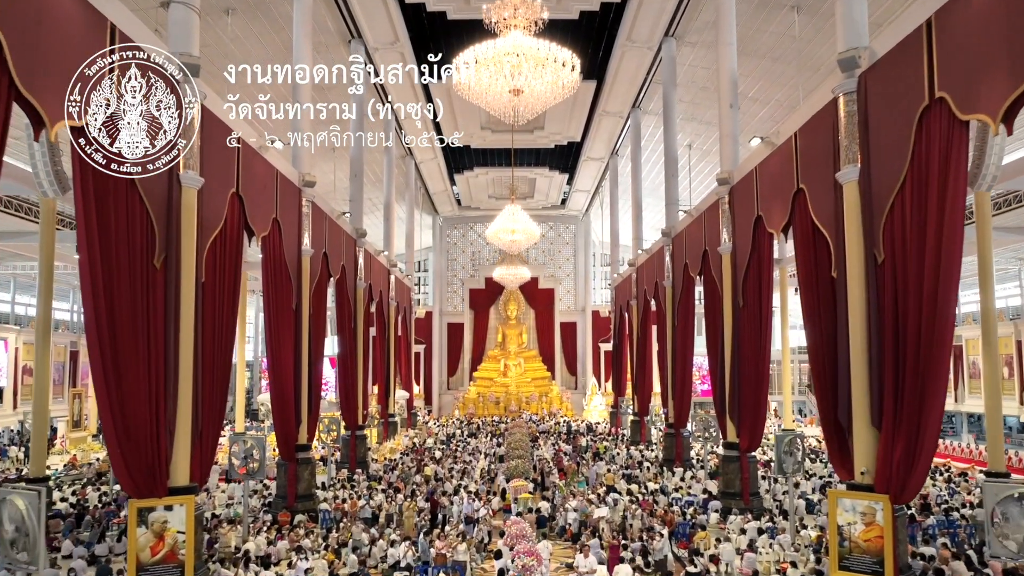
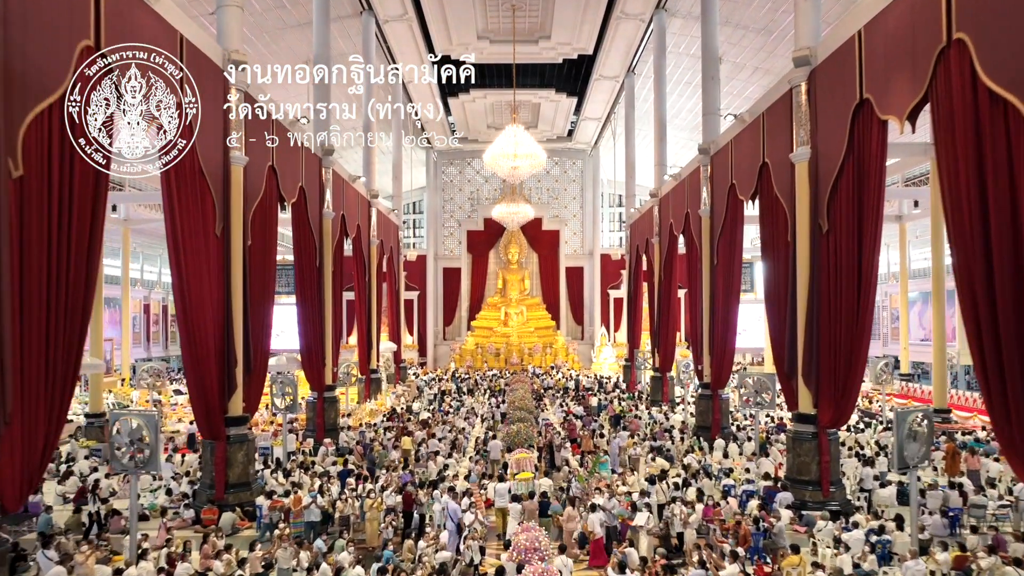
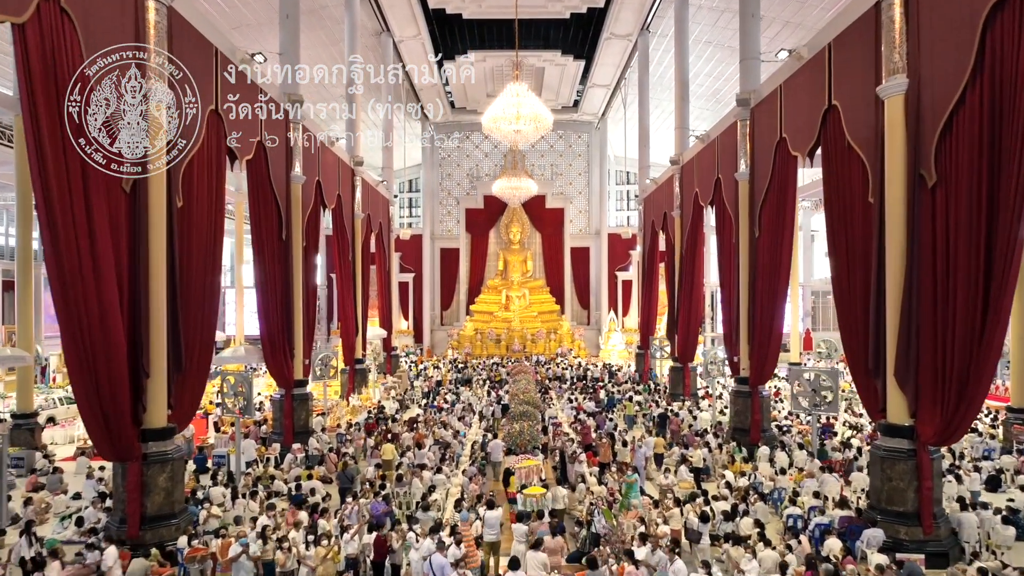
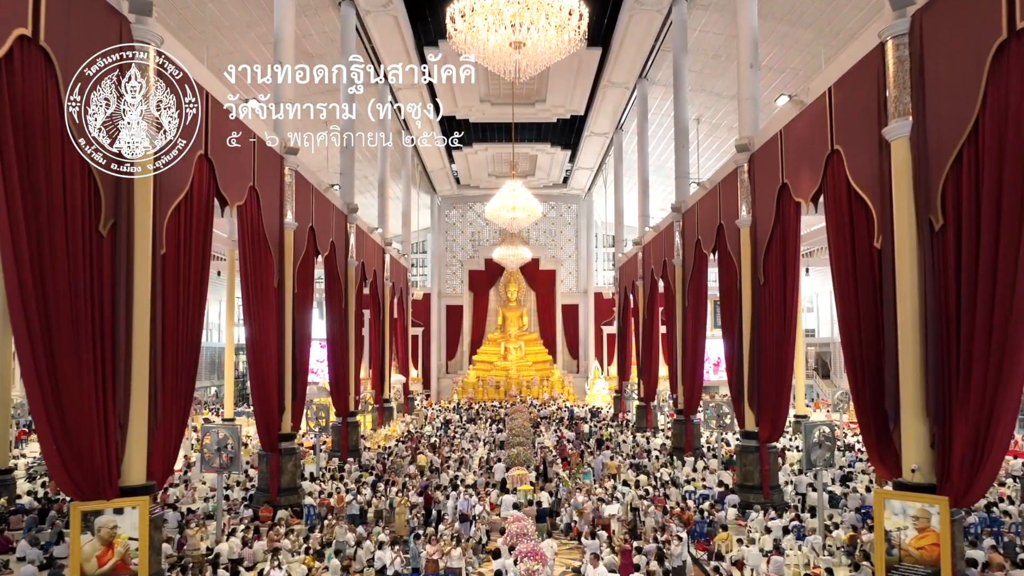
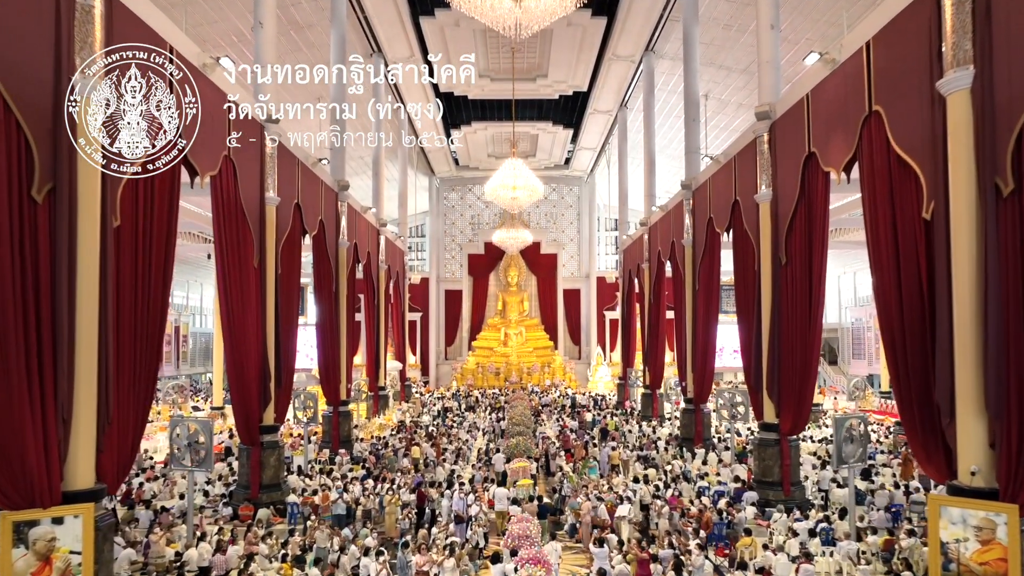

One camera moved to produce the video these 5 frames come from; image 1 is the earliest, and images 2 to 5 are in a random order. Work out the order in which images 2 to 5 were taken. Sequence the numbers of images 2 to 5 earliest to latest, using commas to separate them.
4, 5, 2, 3
